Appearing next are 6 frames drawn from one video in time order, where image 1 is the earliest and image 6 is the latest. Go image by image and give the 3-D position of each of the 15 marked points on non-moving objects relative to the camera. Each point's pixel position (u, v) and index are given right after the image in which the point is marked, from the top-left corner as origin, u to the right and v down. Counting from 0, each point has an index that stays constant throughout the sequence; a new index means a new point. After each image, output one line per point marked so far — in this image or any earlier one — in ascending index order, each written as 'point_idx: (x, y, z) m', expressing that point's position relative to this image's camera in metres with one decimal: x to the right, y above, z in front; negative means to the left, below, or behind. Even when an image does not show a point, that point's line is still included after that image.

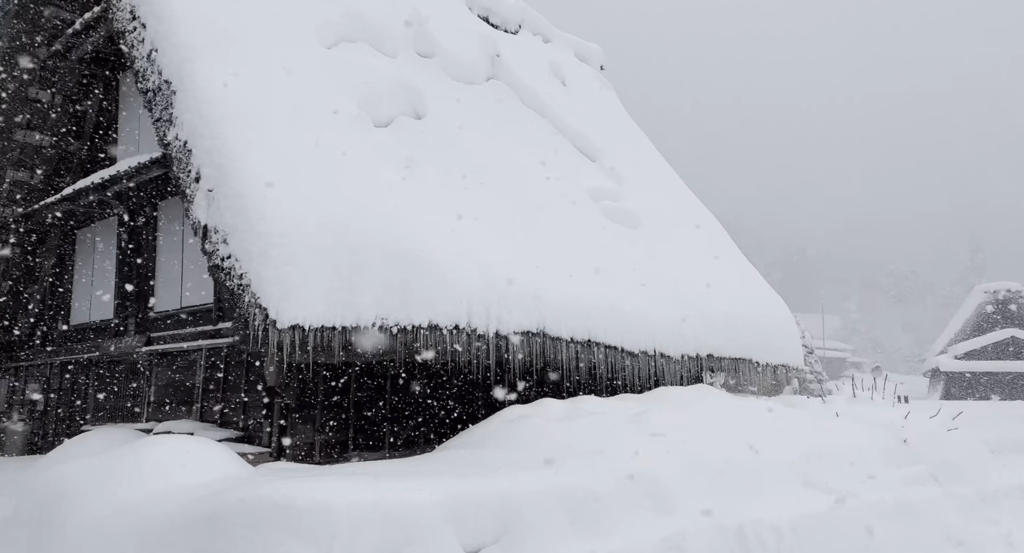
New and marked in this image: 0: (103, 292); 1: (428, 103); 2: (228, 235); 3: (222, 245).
0: (-5.6, -0.2, +9.3) m
1: (-1.0, +2.0, +8.1) m
2: (-2.3, +0.3, +5.6) m
3: (-2.4, +0.3, +5.5) m
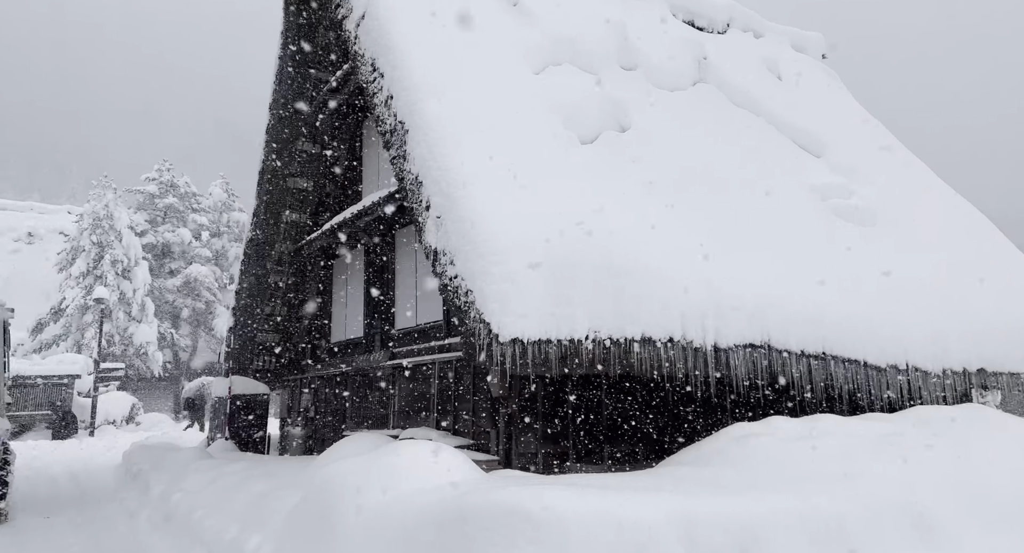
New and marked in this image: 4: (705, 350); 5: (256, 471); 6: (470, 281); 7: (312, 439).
0: (-2.4, -0.6, +10.5) m
1: (+1.4, +1.9, +8.0) m
2: (-0.5, +0.2, +6.0) m
3: (-0.6, +0.1, +6.0) m
4: (+1.7, -0.6, +6.0) m
5: (-2.7, -2.0, +7.1) m
6: (-0.4, 0.0, +5.8) m
7: (-3.4, -2.7, +11.3) m
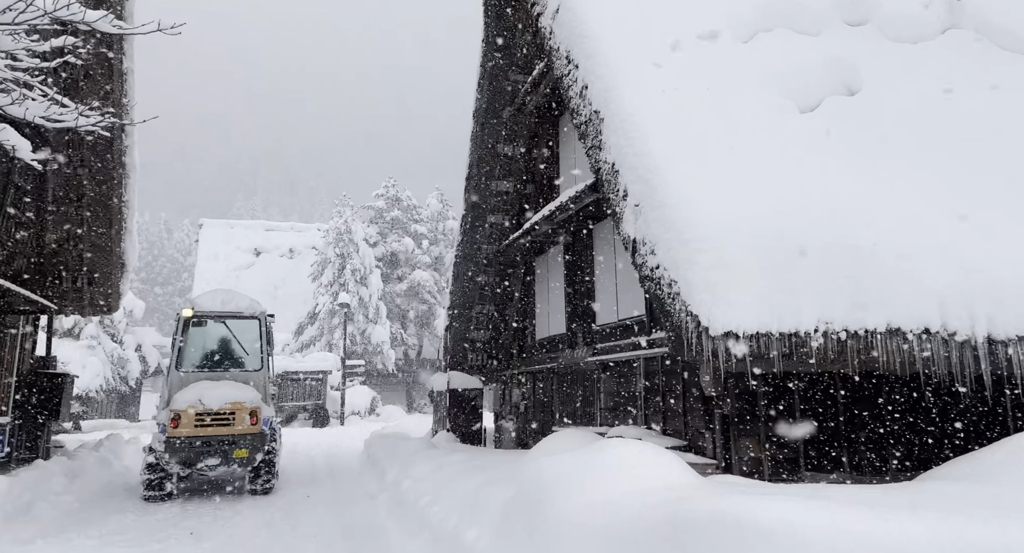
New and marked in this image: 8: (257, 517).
0: (+0.7, -0.5, +10.5) m
1: (+3.6, +2.1, +7.0) m
2: (+1.2, +0.3, +5.7) m
3: (+1.2, +0.2, +5.7) m
4: (+3.3, -0.5, +4.9) m
5: (-0.4, -2.0, +7.3) m
6: (+1.3, 0.0, +5.4) m
7: (+0.1, -2.7, +11.5) m
8: (-2.8, -2.6, +7.5) m
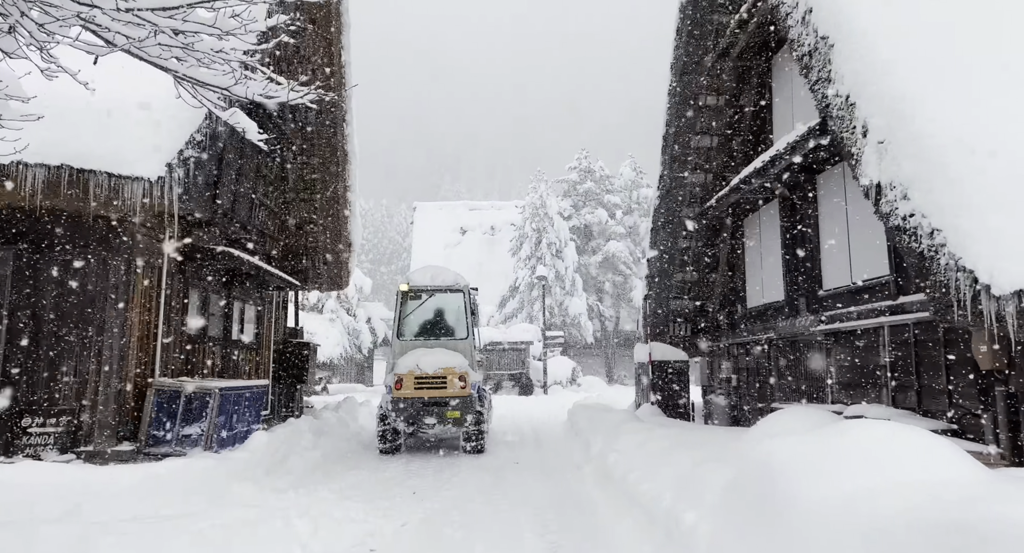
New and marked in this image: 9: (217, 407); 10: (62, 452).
0: (+3.7, 0.0, +9.5) m
1: (+5.4, +2.5, +5.3) m
2: (+2.7, +0.6, +4.7) m
3: (+2.7, +0.5, +4.7) m
4: (+4.6, -0.1, +3.4) m
5: (+1.7, -1.6, +6.8) m
6: (+2.8, +0.4, +4.4) m
7: (+3.5, -2.1, +10.7) m
8: (-0.5, -2.3, +7.7) m
9: (-3.3, -1.5, +7.8) m
10: (-4.7, -1.8, +7.1) m
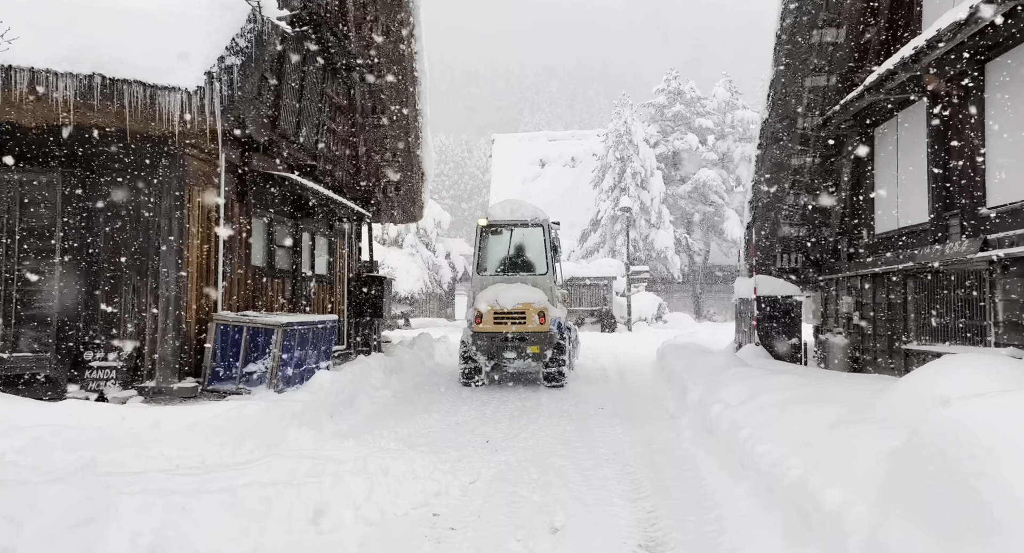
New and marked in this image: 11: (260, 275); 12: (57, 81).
0: (+4.7, +1.0, +8.0) m
1: (+5.8, +3.1, +3.3) m
2: (+3.2, +1.1, +3.3) m
3: (+3.2, +1.0, +3.3) m
4: (+4.9, +0.3, +1.9) m
5: (+2.5, -0.9, +5.7) m
6: (+3.2, +0.8, +3.0) m
7: (+4.7, -1.0, +9.4) m
8: (+0.4, -1.5, +6.9) m
9: (-2.4, -0.7, +7.2) m
10: (-3.9, -1.1, +6.8) m
11: (-3.3, 0.0, +8.8) m
12: (-3.9, +1.7, +5.8) m
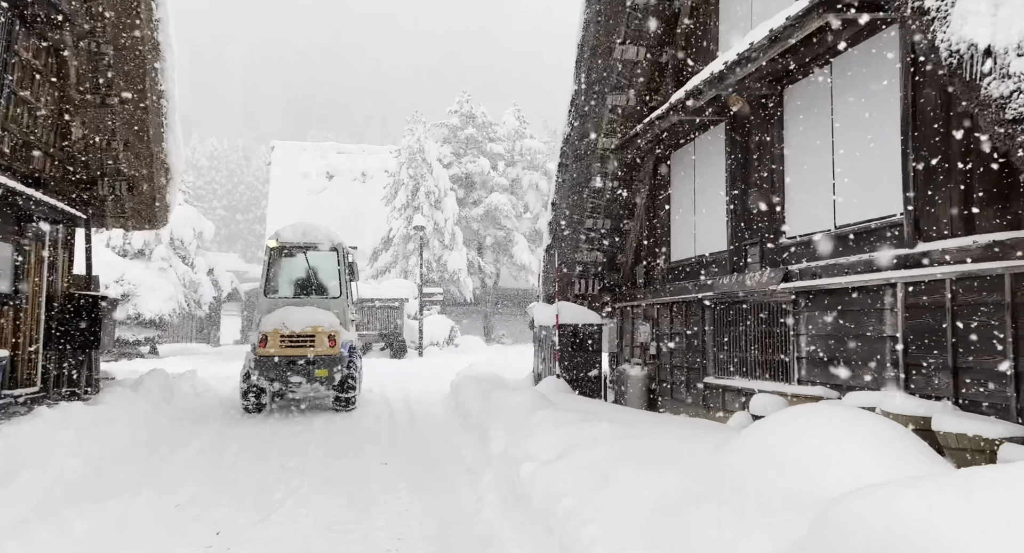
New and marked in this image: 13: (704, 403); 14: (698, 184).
0: (+2.3, +0.6, +7.8) m
1: (+4.8, +2.8, +3.7) m
2: (+2.3, +0.9, +2.8) m
3: (+2.2, +0.8, +2.8) m
4: (+4.3, +0.1, +1.9) m
5: (+0.8, -1.1, +4.9) m
6: (+2.3, +0.7, +2.6) m
7: (+1.8, -1.4, +9.0) m
8: (-1.5, -1.7, +5.3) m
9: (-4.3, -0.9, +4.8) m
10: (-5.6, -1.3, +4.0) m
11: (-5.6, -0.2, +6.1) m
12: (-5.3, +1.5, +3.2) m
13: (+2.2, -1.4, +7.6) m
14: (+2.3, +1.1, +8.2) m
